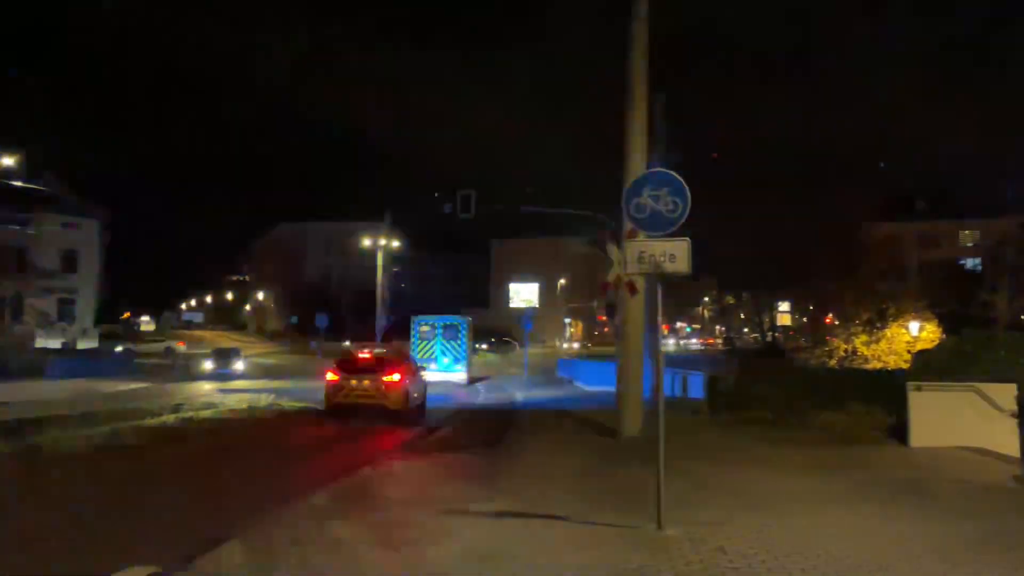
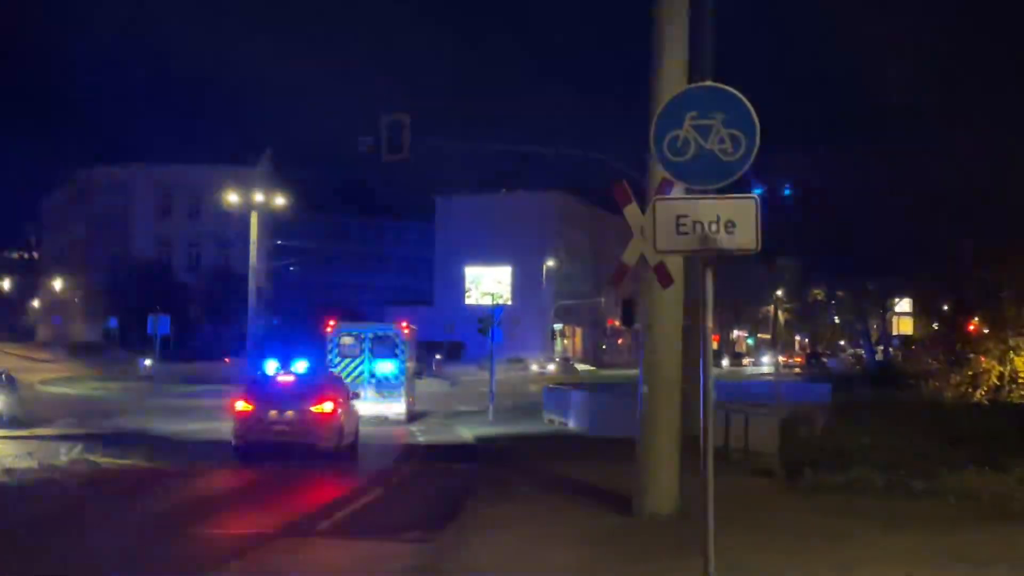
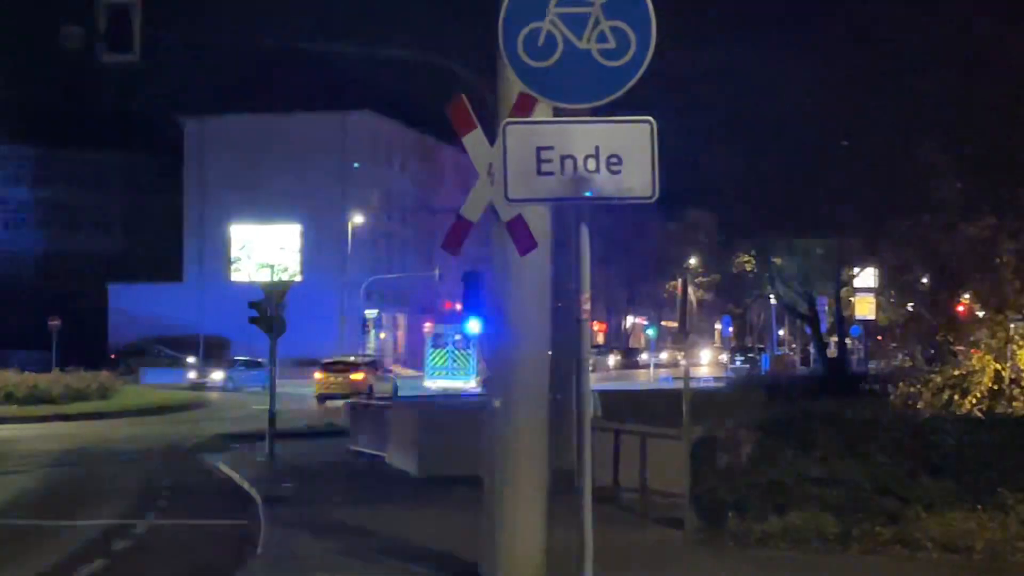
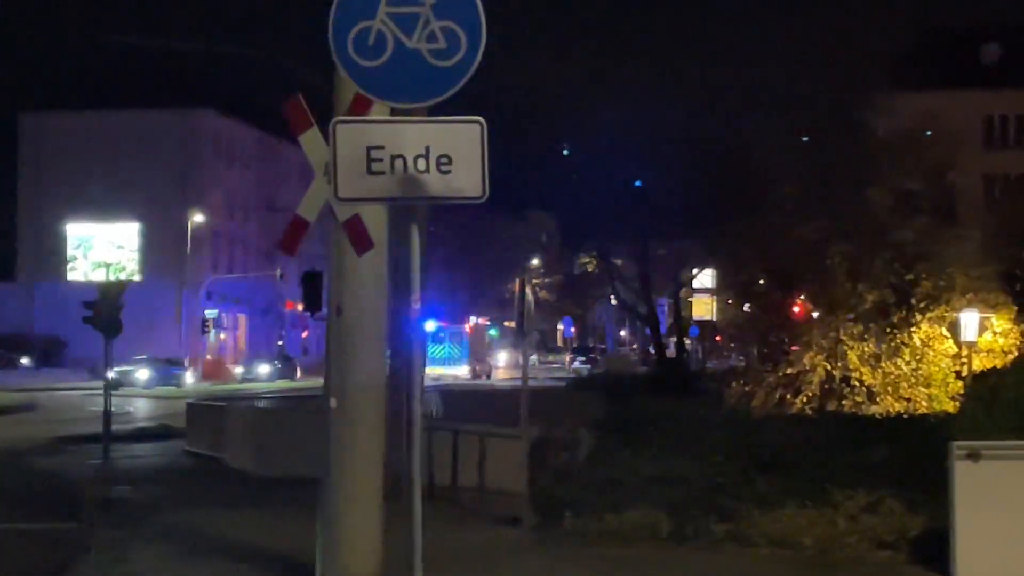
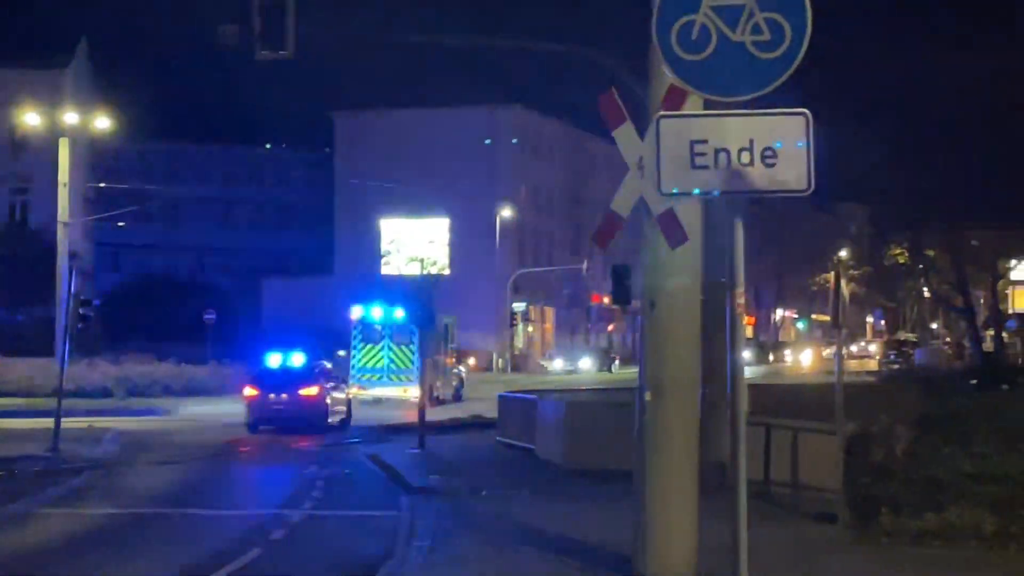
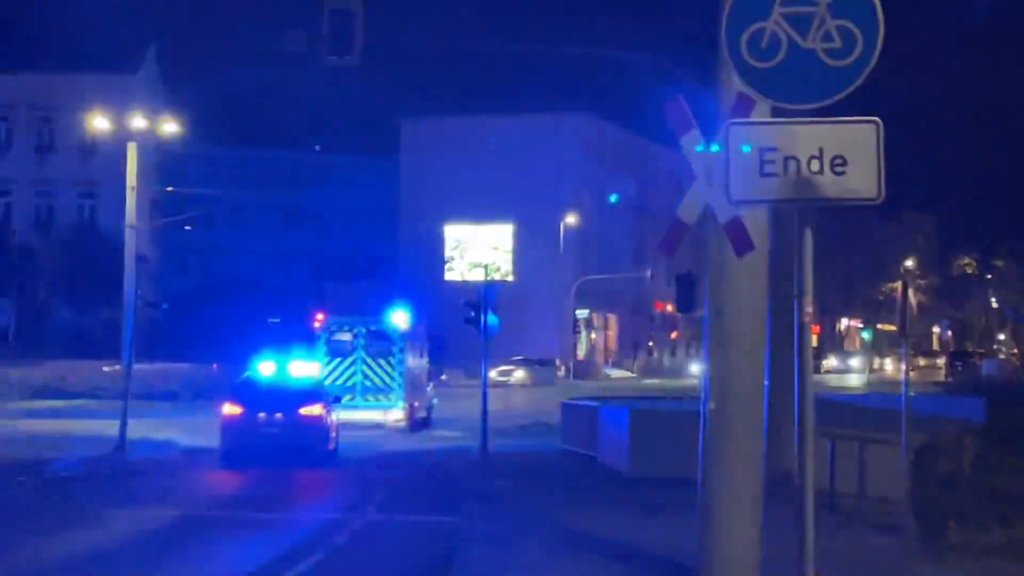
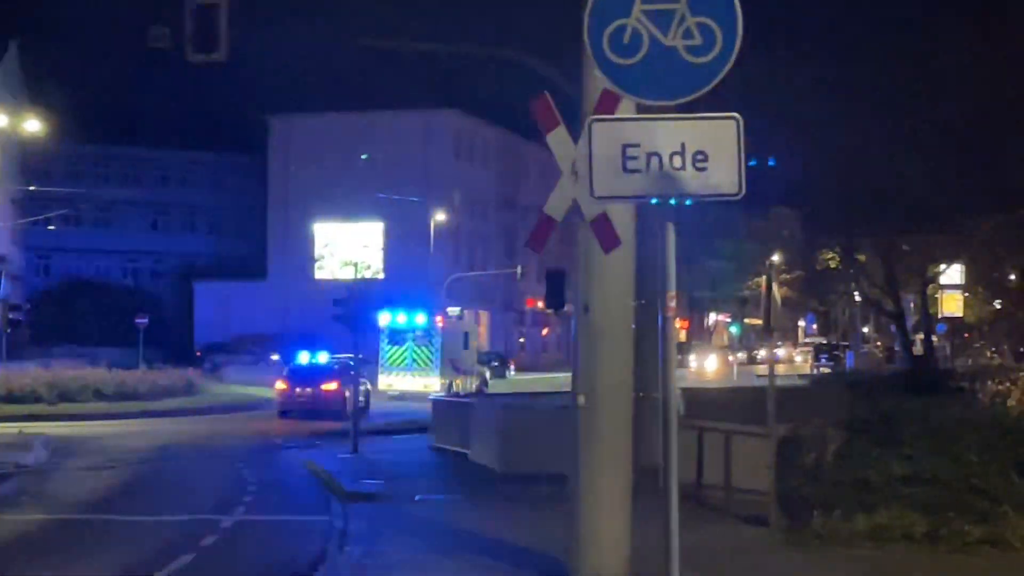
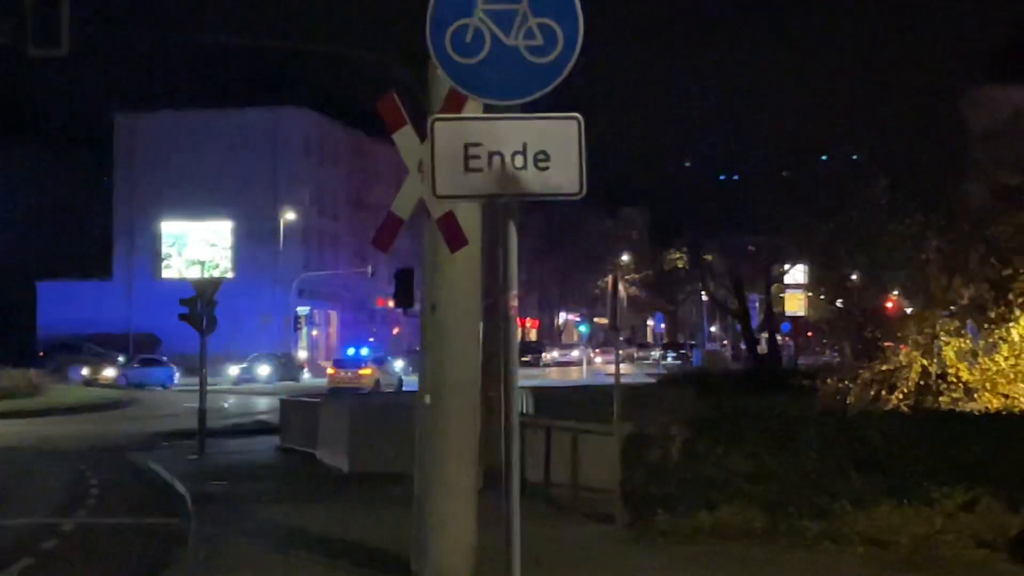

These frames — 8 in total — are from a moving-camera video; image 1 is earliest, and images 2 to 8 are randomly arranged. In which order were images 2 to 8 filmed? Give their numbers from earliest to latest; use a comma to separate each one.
2, 6, 5, 7, 3, 8, 4
